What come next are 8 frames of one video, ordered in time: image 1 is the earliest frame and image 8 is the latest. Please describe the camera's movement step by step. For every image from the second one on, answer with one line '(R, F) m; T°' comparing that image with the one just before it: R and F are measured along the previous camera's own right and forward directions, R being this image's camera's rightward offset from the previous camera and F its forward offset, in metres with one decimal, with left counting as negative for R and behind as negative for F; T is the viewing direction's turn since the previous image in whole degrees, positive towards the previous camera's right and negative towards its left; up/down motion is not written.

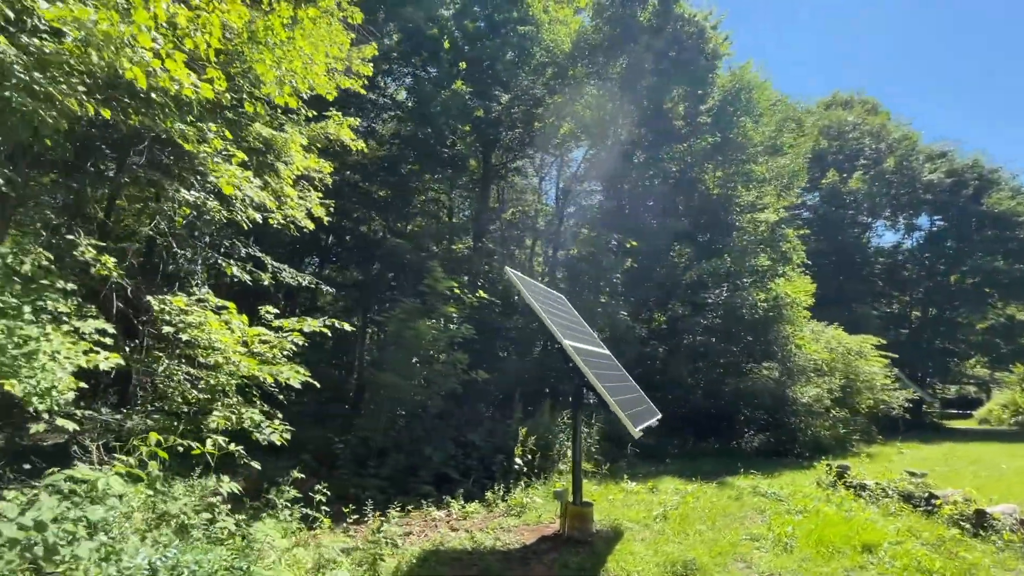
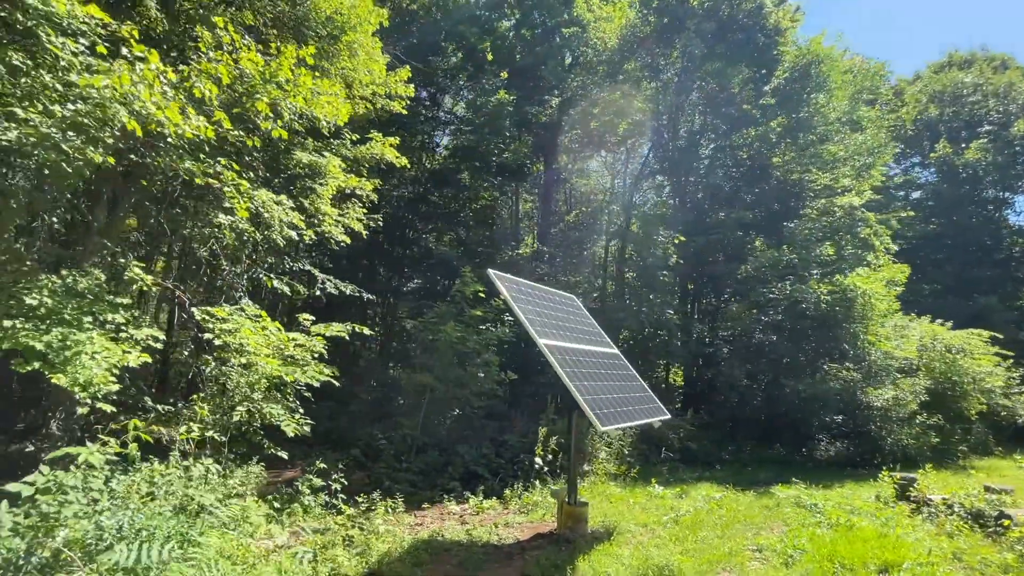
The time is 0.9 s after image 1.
(+1.4, 0.0) m; -11°
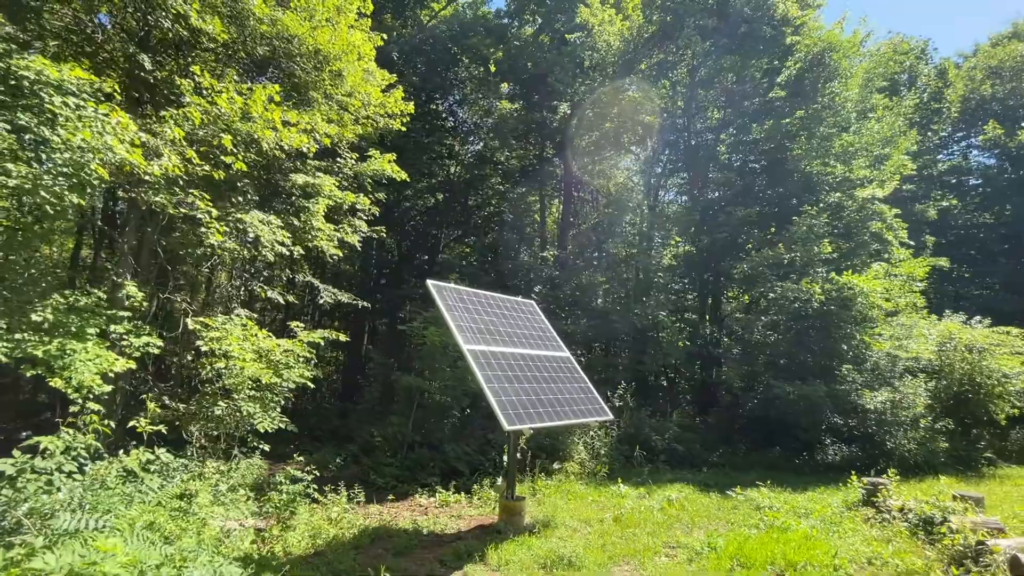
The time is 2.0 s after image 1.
(+1.7, -0.4) m; -6°
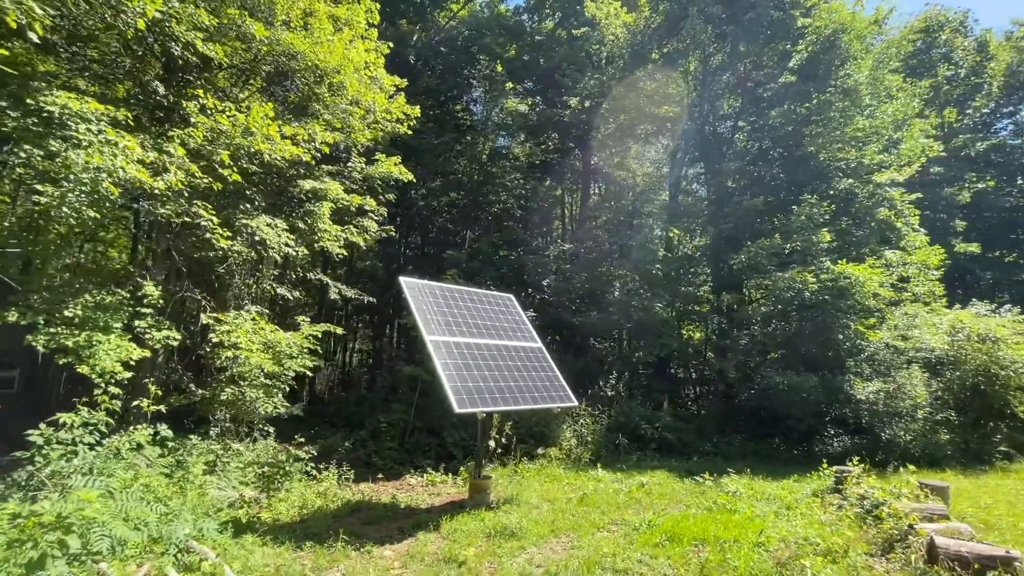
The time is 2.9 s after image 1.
(+1.2, -0.5) m; -5°
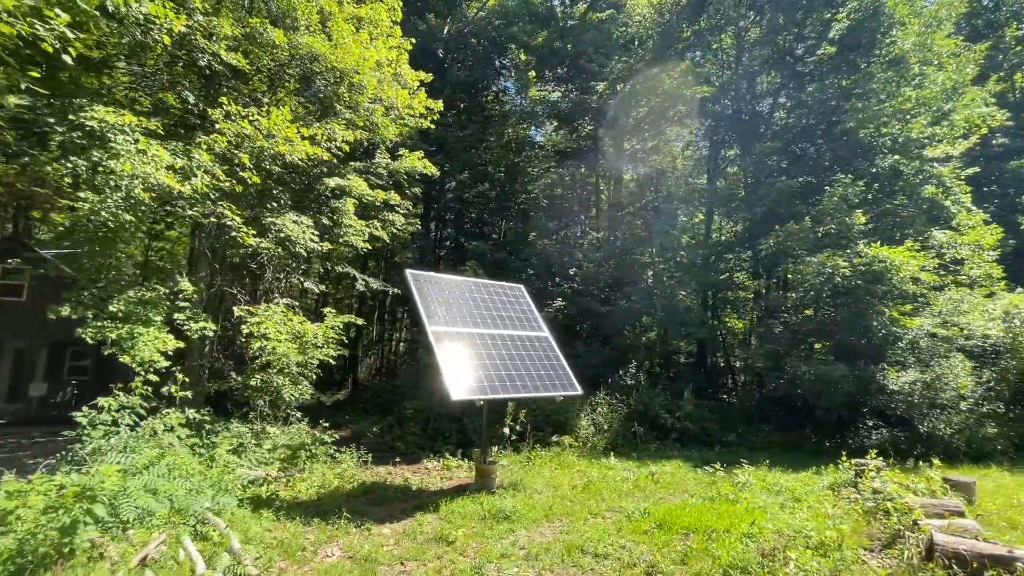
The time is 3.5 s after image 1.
(+0.7, -0.1) m; -6°
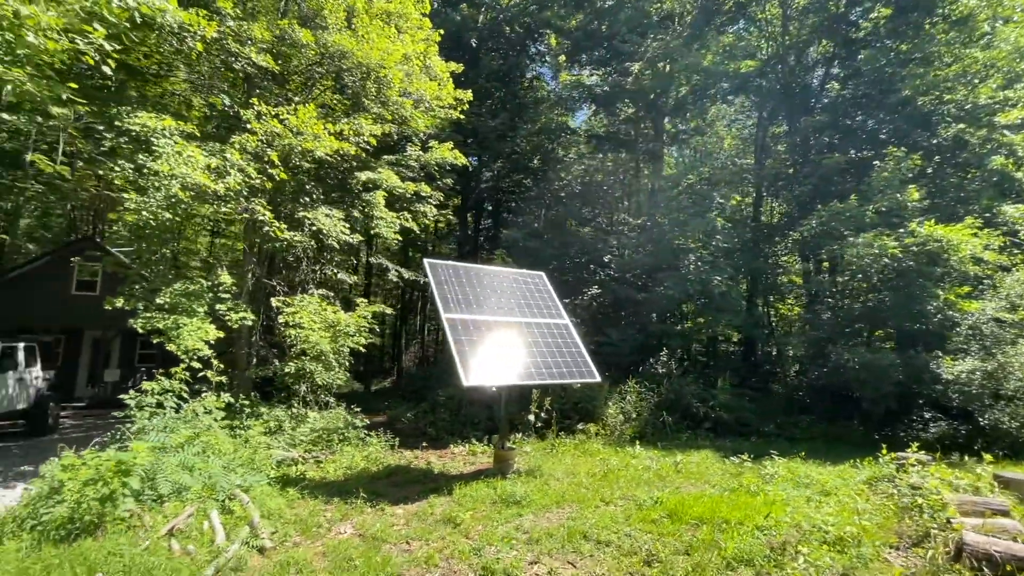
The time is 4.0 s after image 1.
(+0.5, 0.0) m; -6°
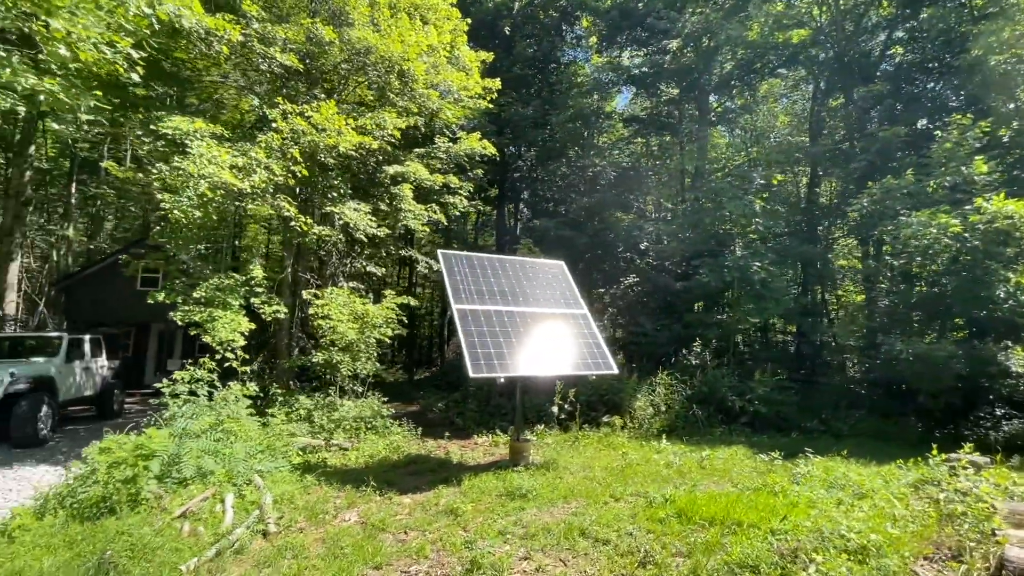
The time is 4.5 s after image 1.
(+0.6, +0.2) m; -6°
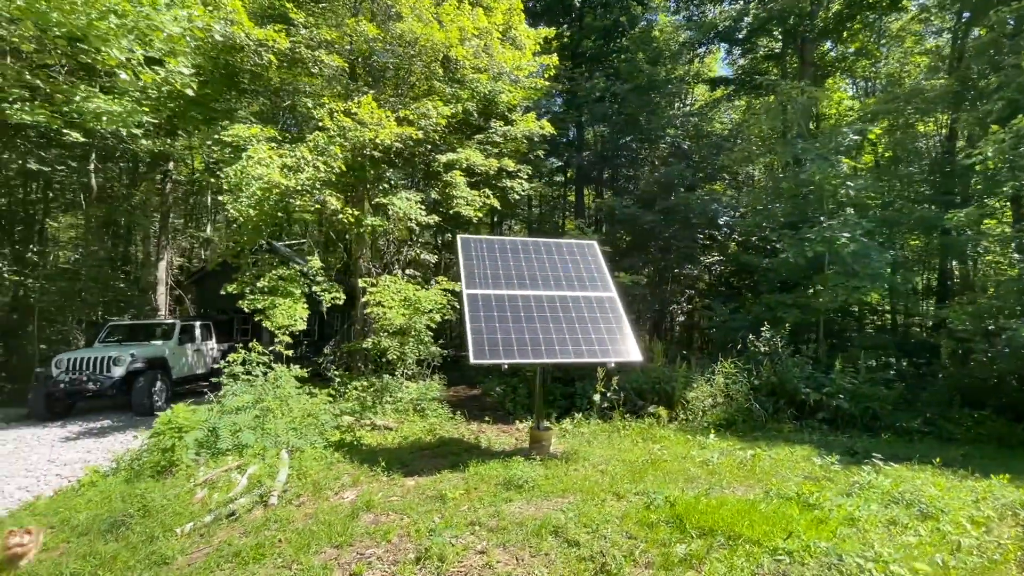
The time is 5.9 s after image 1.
(+1.4, +0.4) m; -13°
